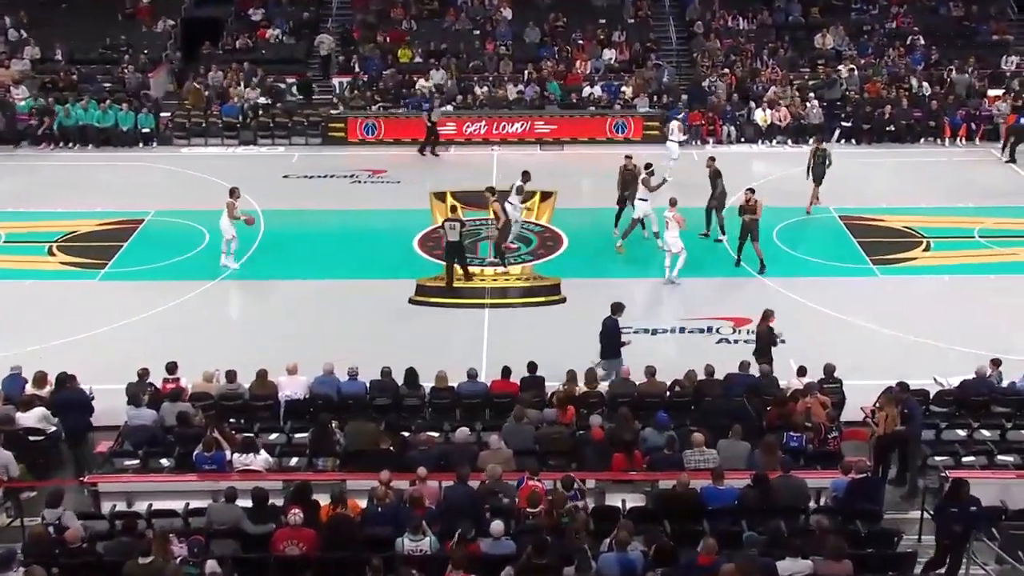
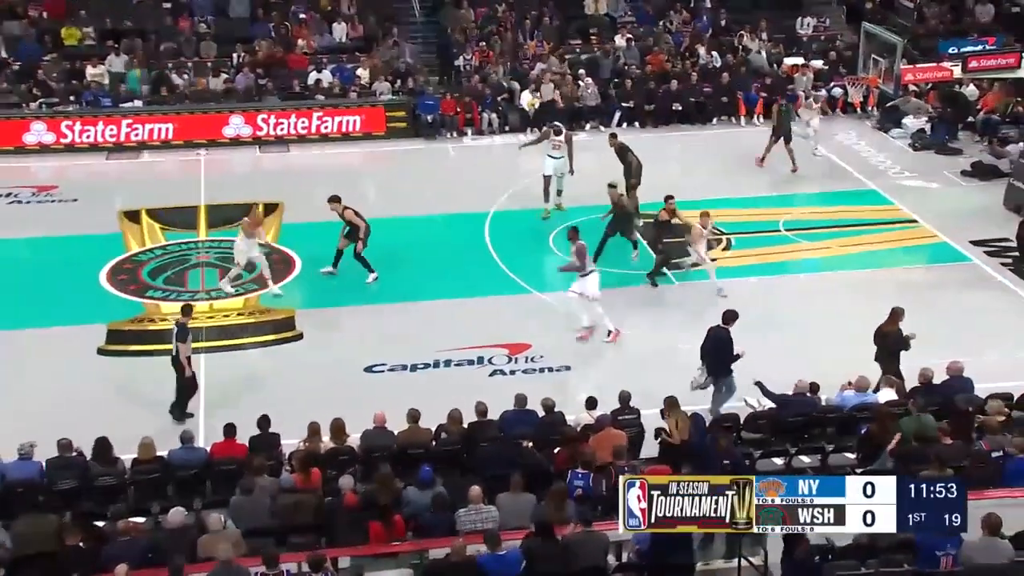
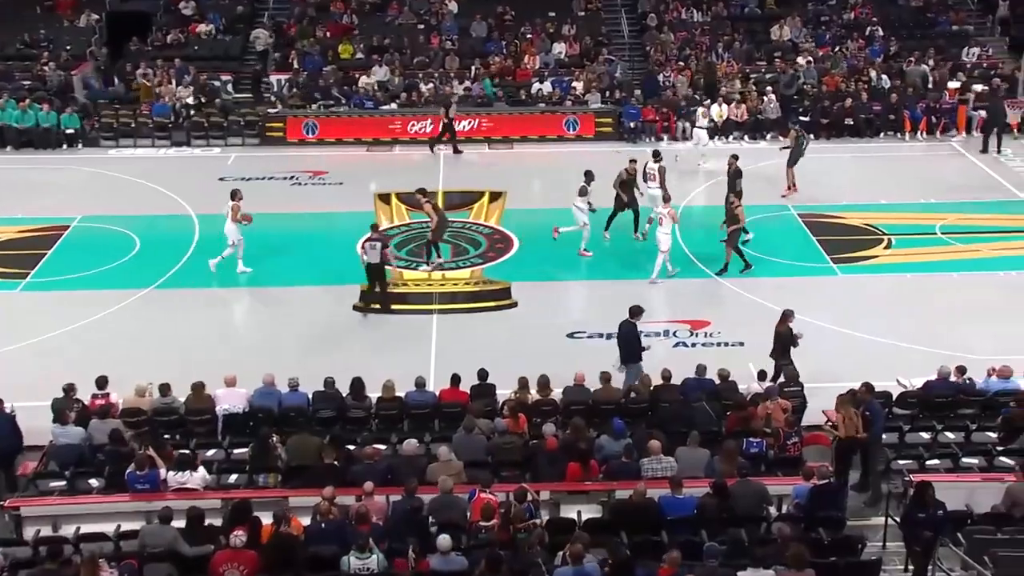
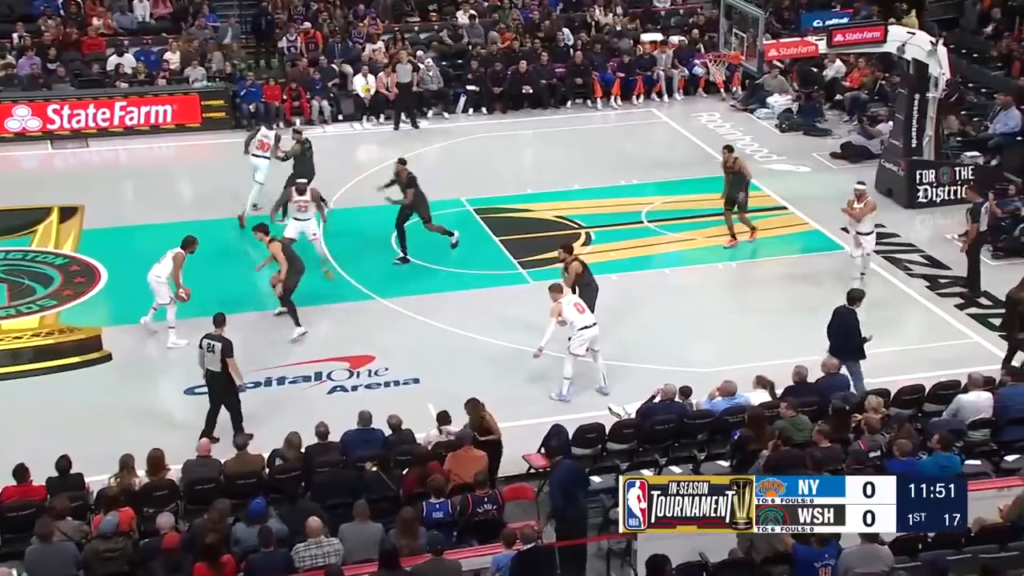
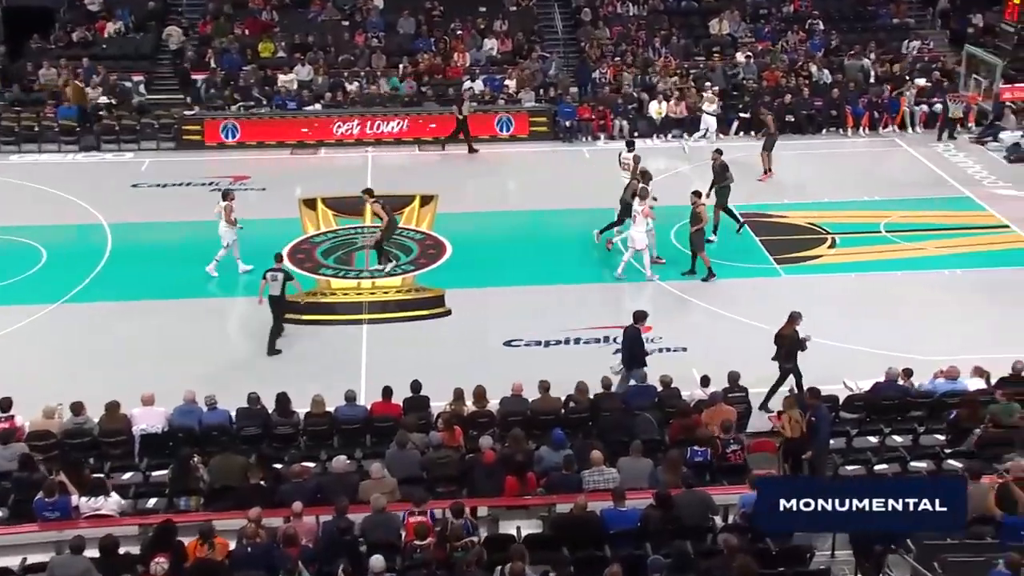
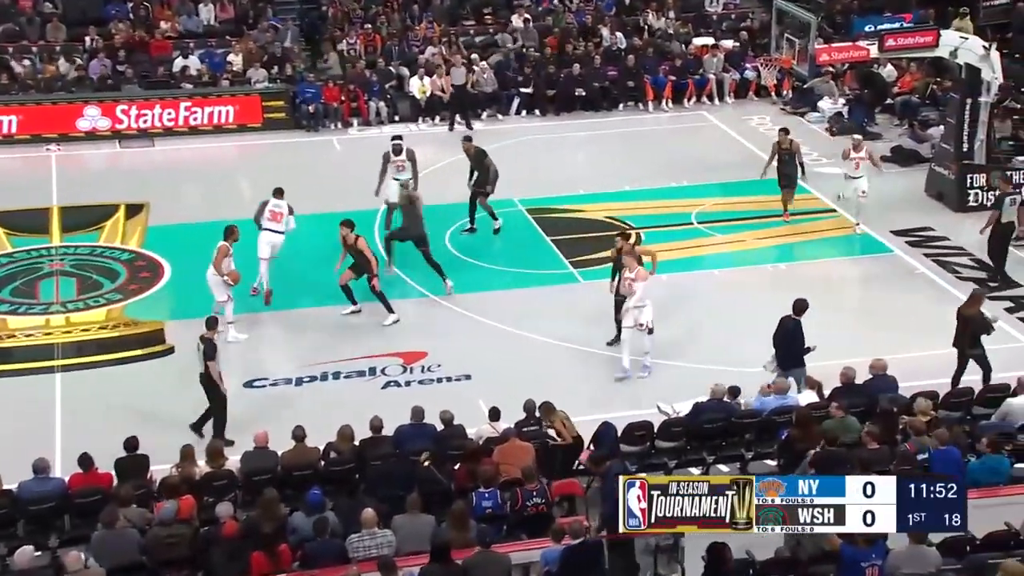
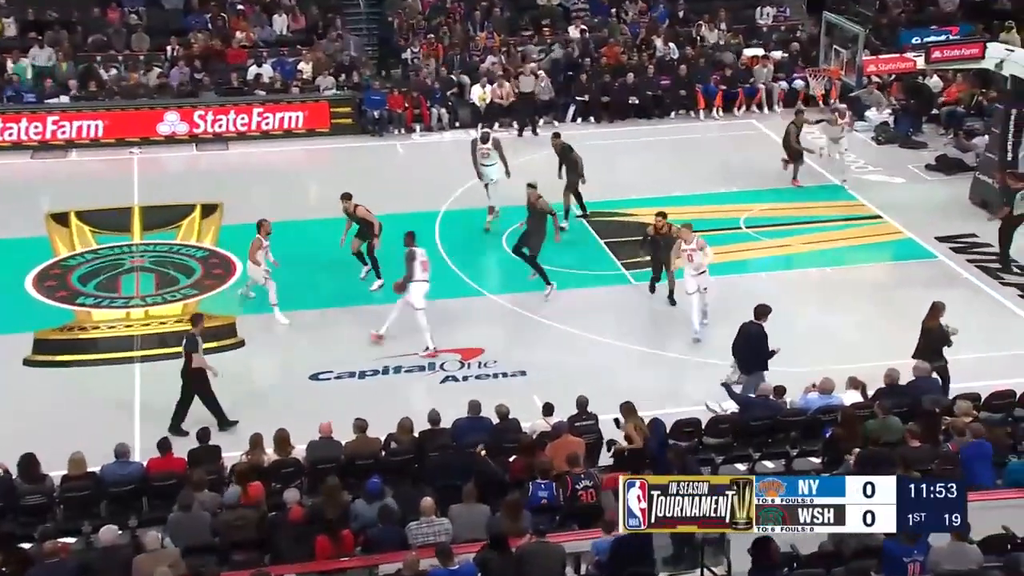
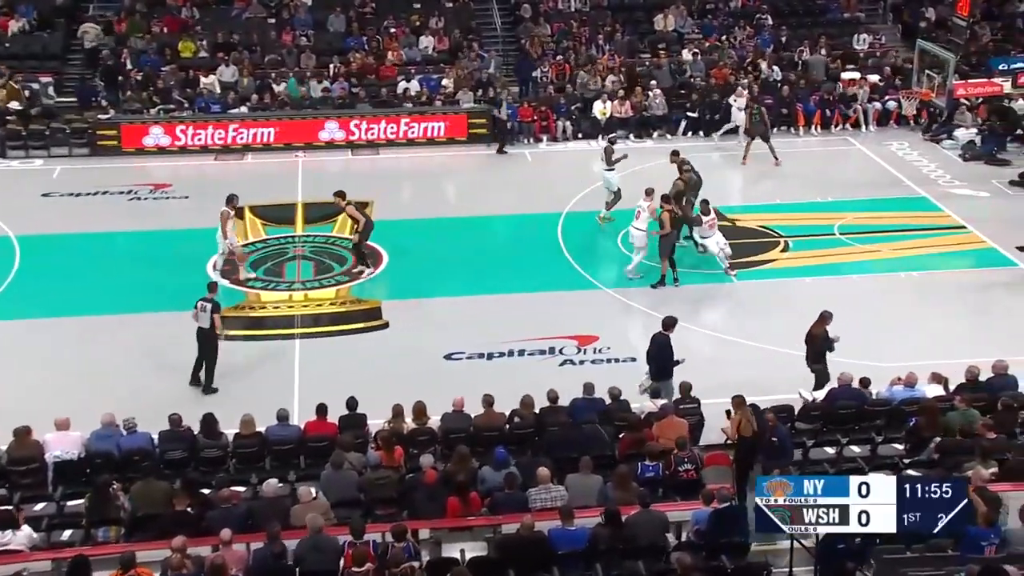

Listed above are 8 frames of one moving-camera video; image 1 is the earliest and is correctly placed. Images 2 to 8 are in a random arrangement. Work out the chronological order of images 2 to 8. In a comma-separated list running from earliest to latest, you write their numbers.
3, 5, 8, 2, 7, 6, 4
